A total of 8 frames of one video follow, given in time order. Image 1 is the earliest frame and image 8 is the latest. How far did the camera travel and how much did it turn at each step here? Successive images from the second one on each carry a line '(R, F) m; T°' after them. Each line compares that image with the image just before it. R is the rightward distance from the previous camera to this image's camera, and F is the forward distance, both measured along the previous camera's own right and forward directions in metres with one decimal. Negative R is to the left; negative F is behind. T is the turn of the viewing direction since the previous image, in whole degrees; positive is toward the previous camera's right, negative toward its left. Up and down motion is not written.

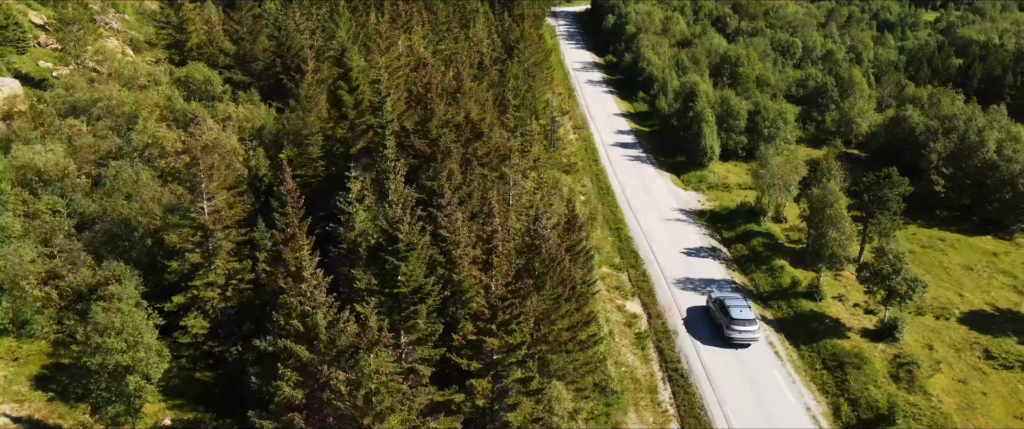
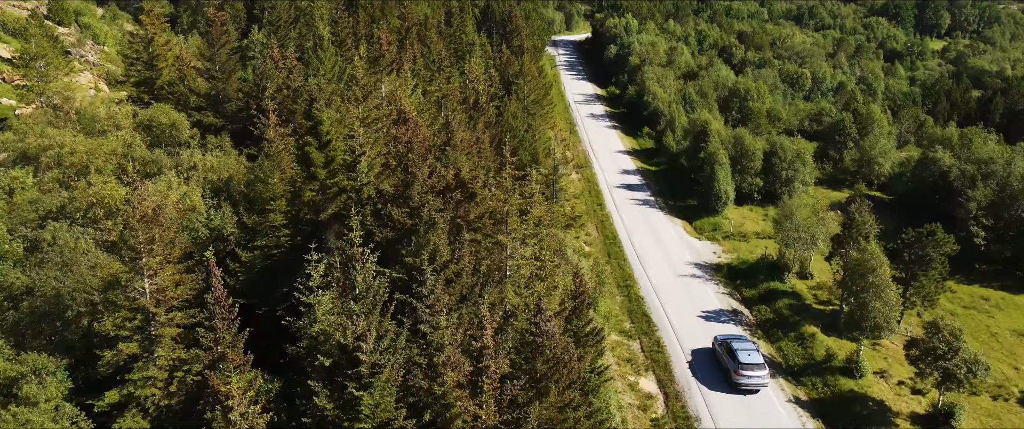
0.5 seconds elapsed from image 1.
(+0.1, +4.1) m; 0°
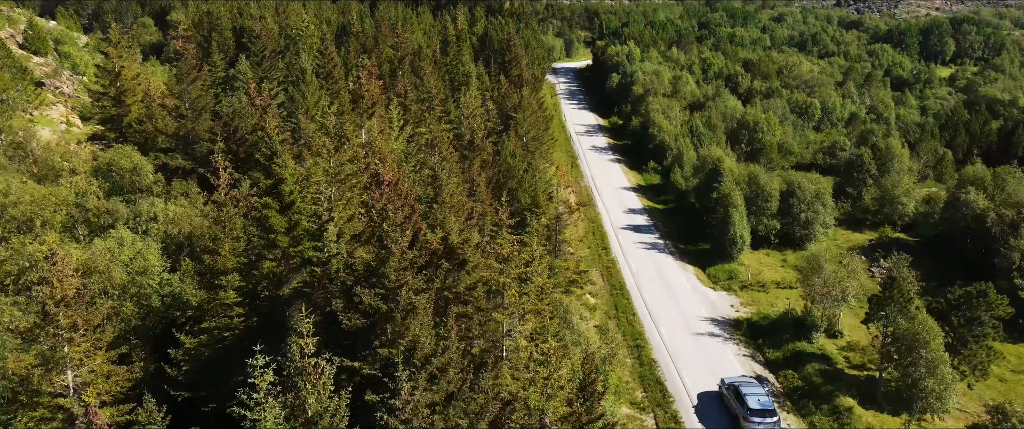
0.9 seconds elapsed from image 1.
(+0.1, +3.8) m; 0°
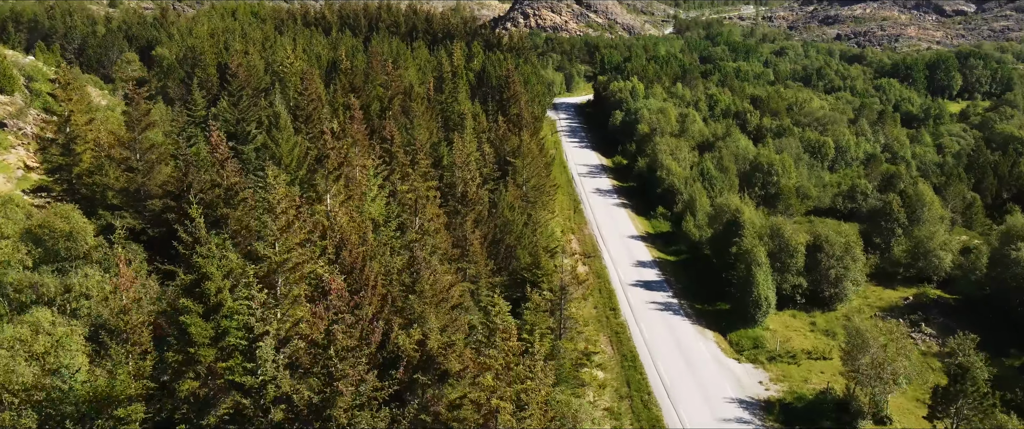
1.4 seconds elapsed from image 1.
(+0.1, +4.7) m; 0°
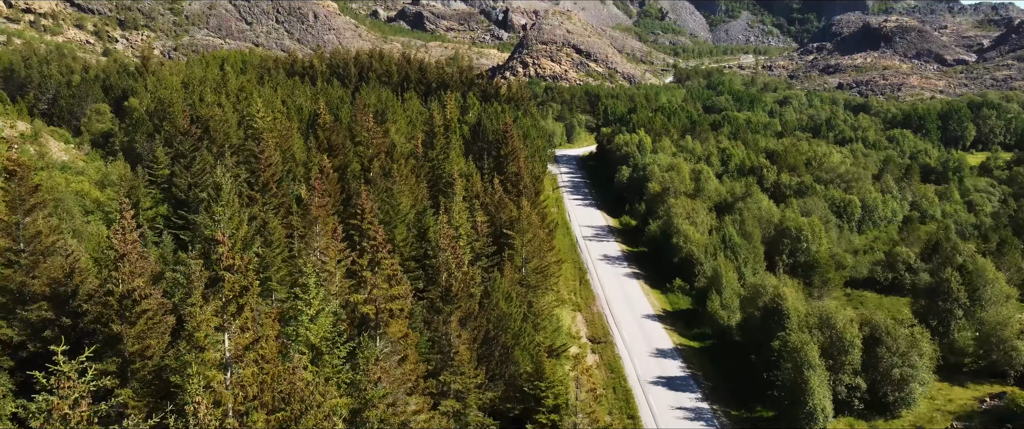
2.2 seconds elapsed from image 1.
(+0.1, +7.5) m; 0°
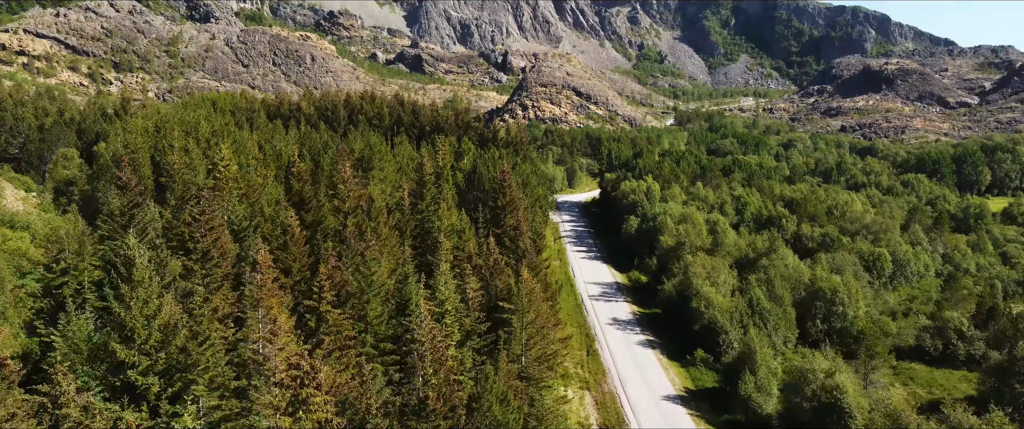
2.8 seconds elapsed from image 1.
(+0.1, +6.9) m; 0°
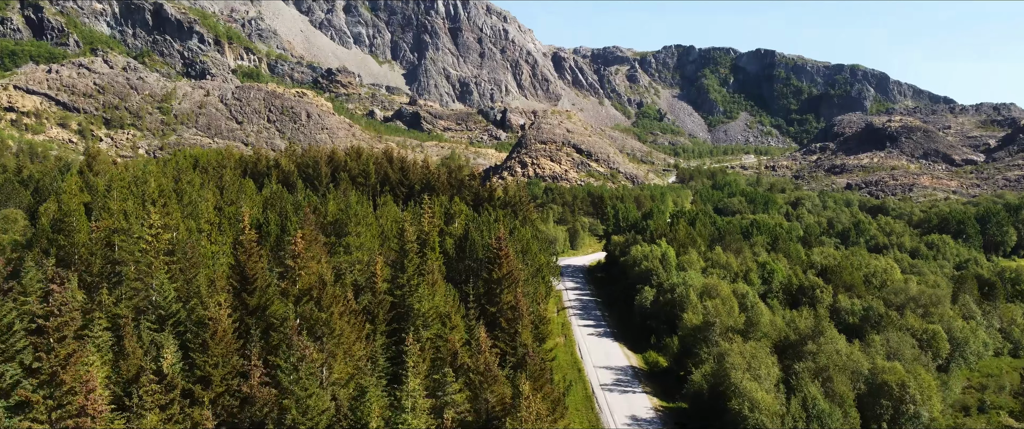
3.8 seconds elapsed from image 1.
(+0.1, +9.6) m; 0°
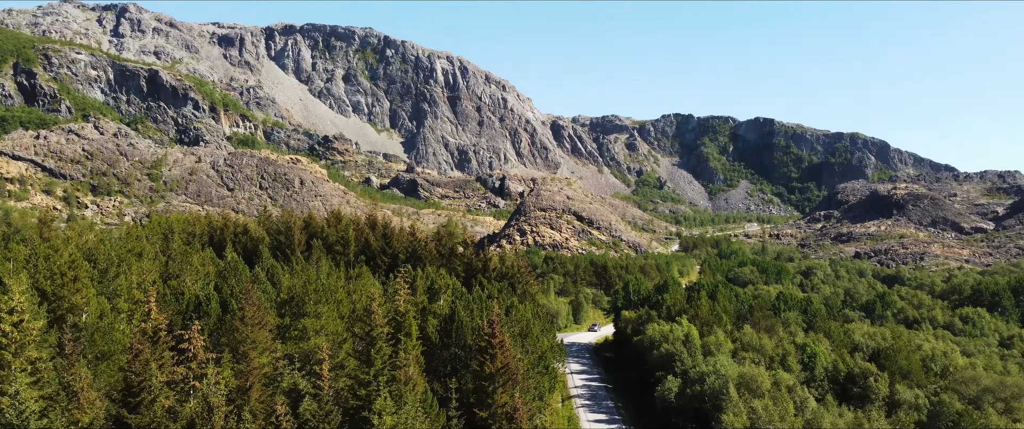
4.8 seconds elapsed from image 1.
(+0.1, +10.8) m; 0°
